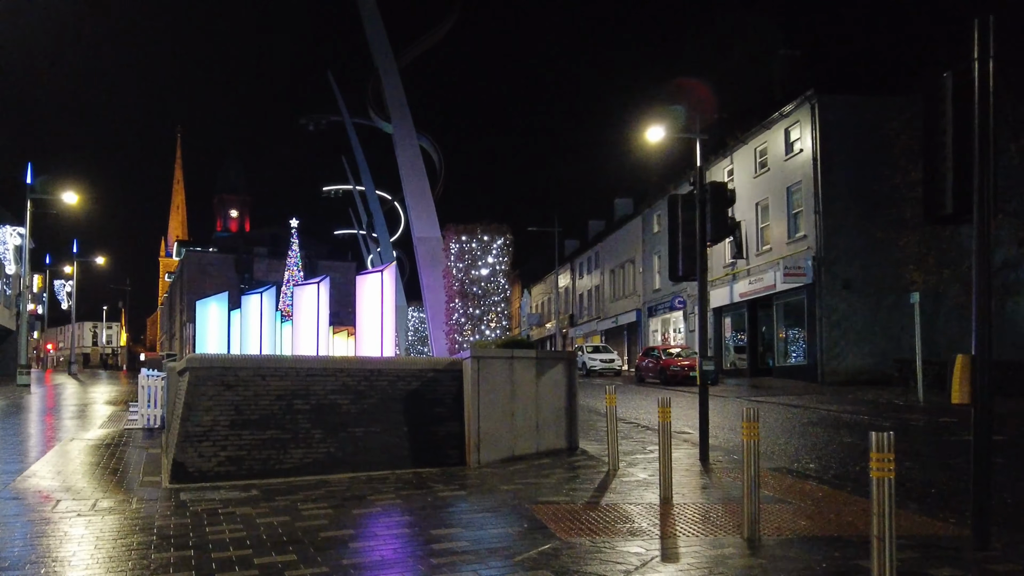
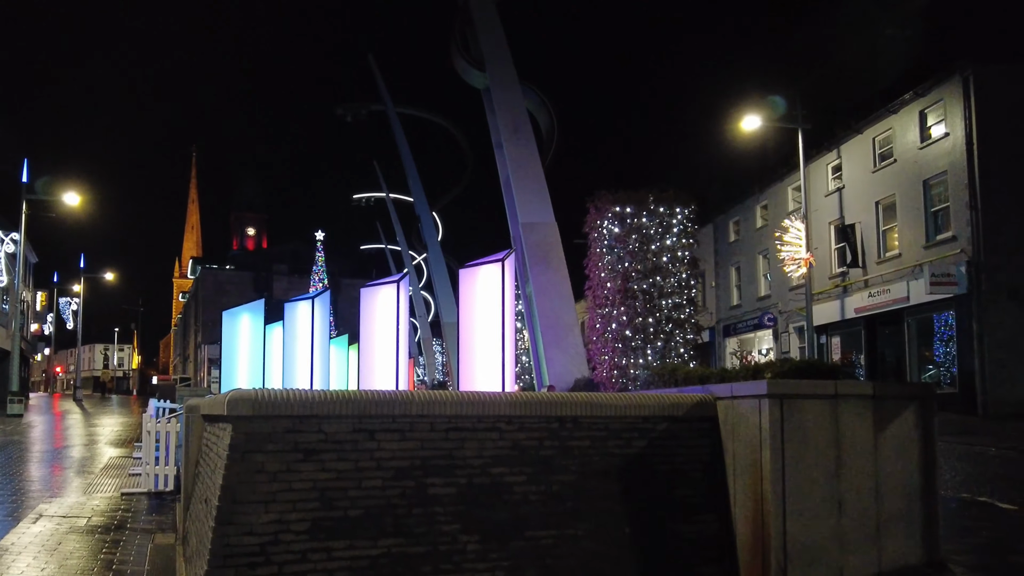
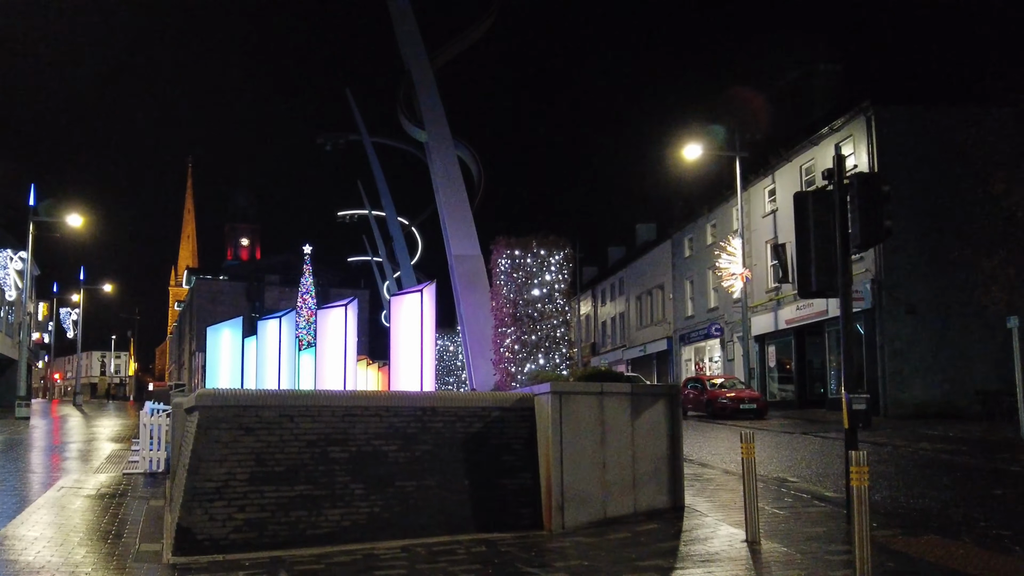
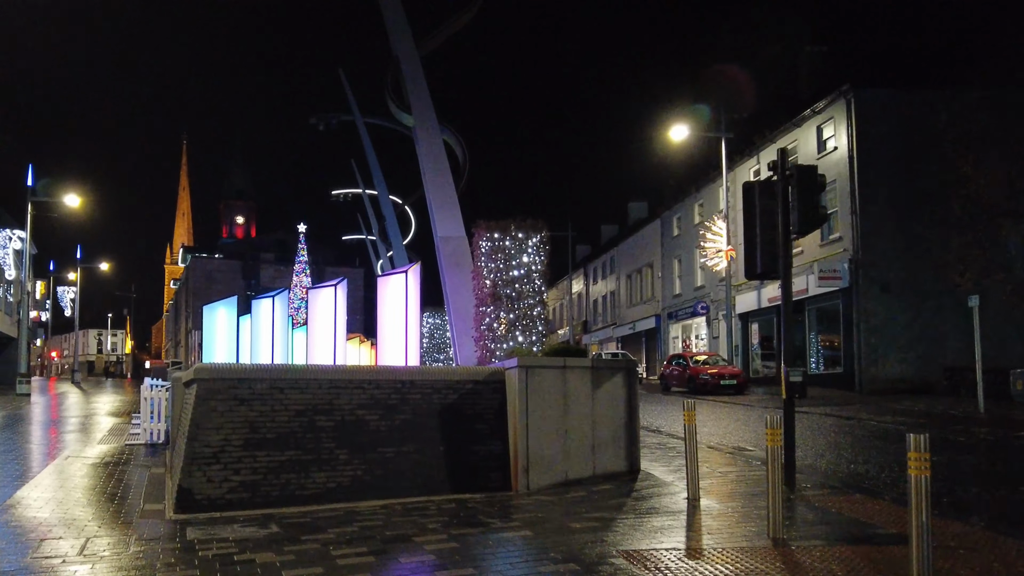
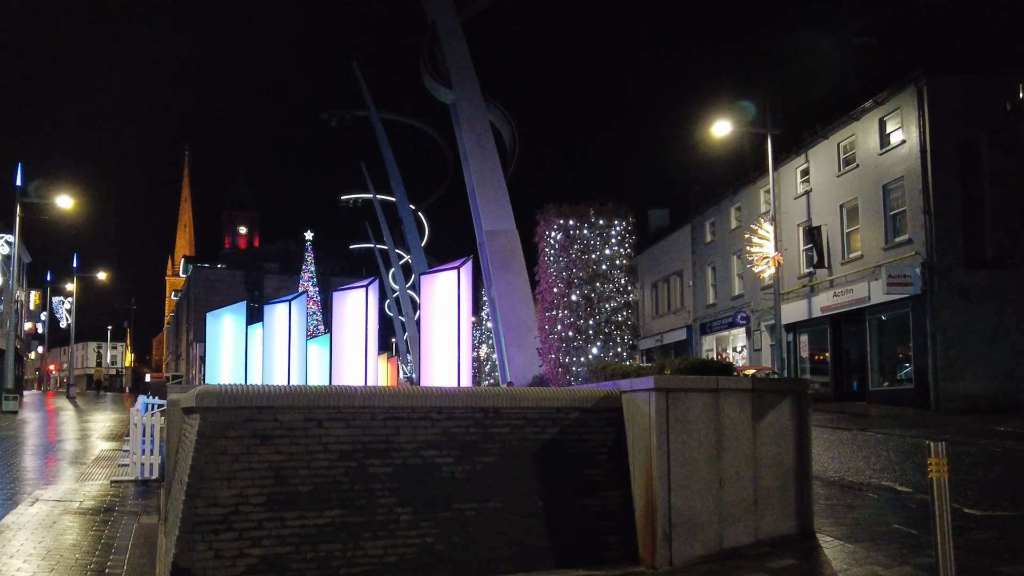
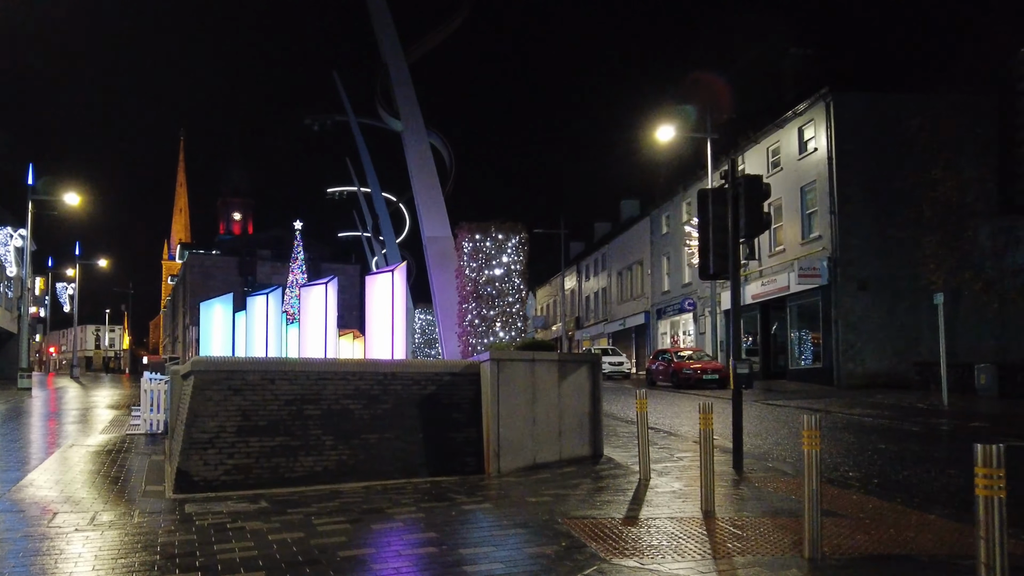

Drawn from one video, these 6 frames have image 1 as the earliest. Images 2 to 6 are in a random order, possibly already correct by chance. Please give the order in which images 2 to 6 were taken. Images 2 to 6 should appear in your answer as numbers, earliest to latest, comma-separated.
6, 4, 3, 5, 2
